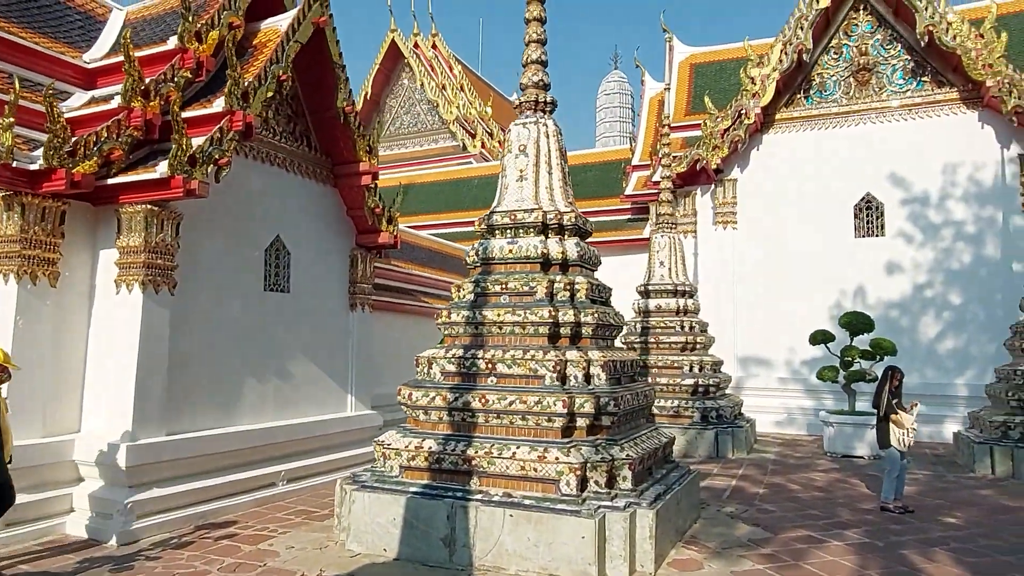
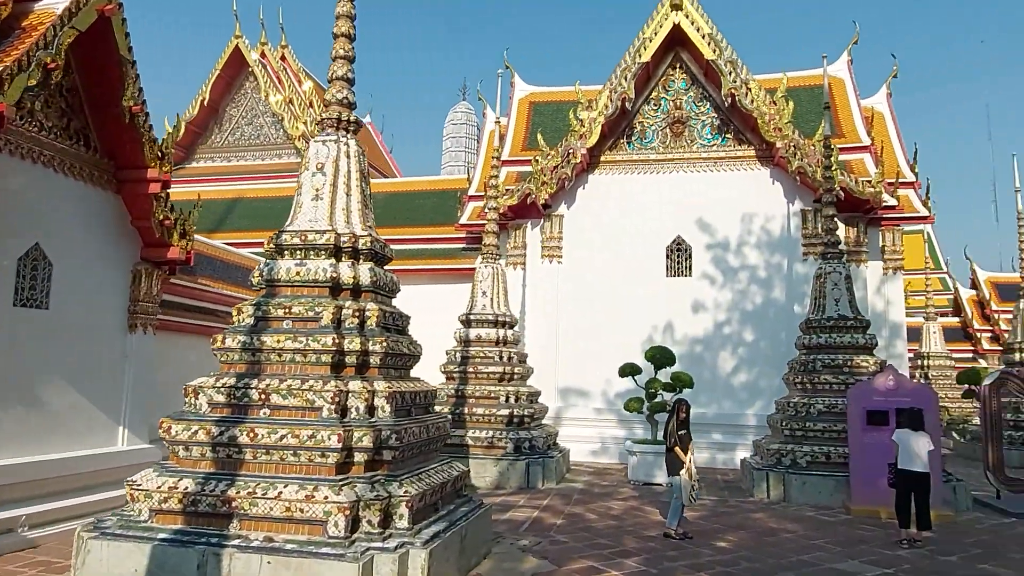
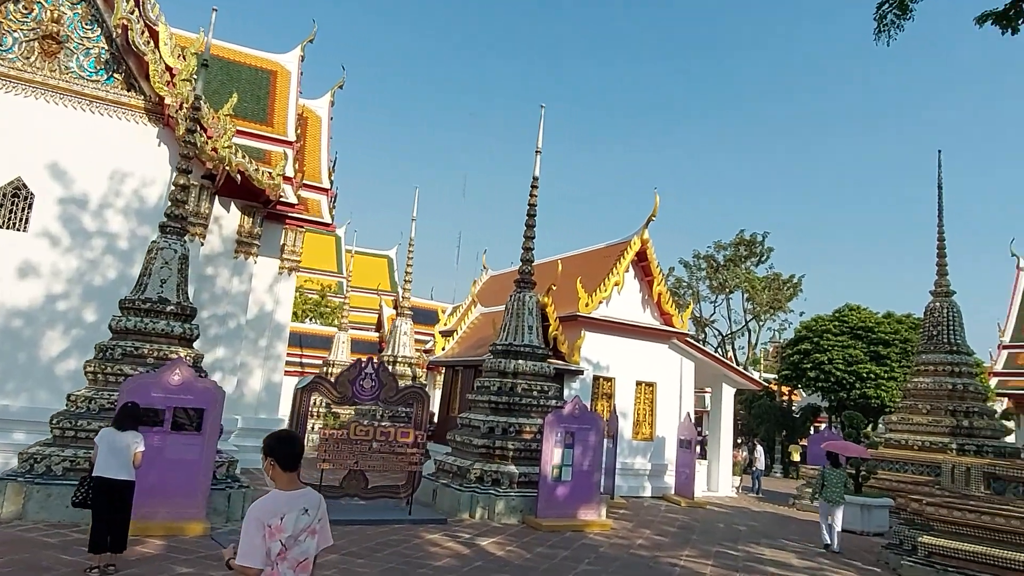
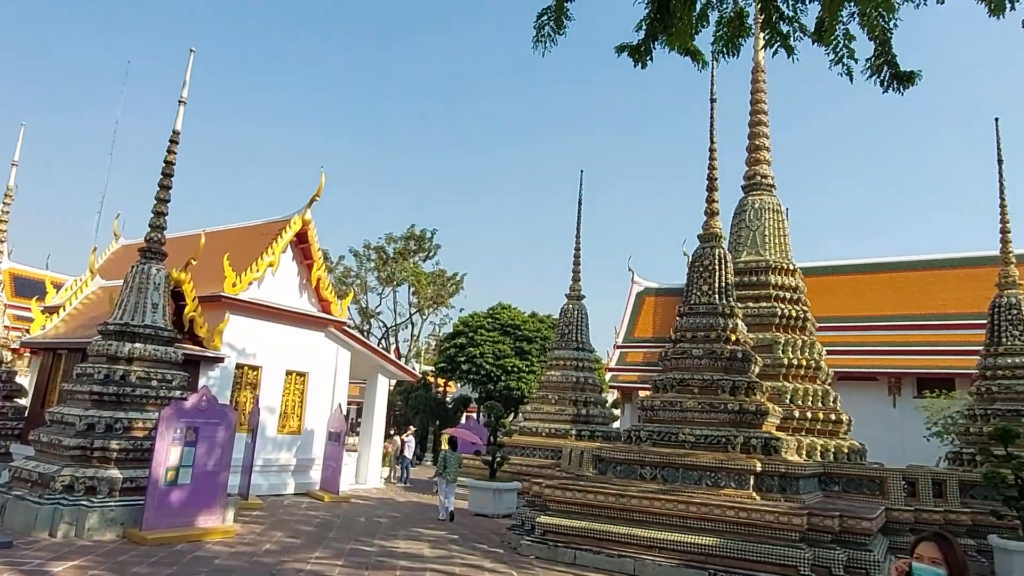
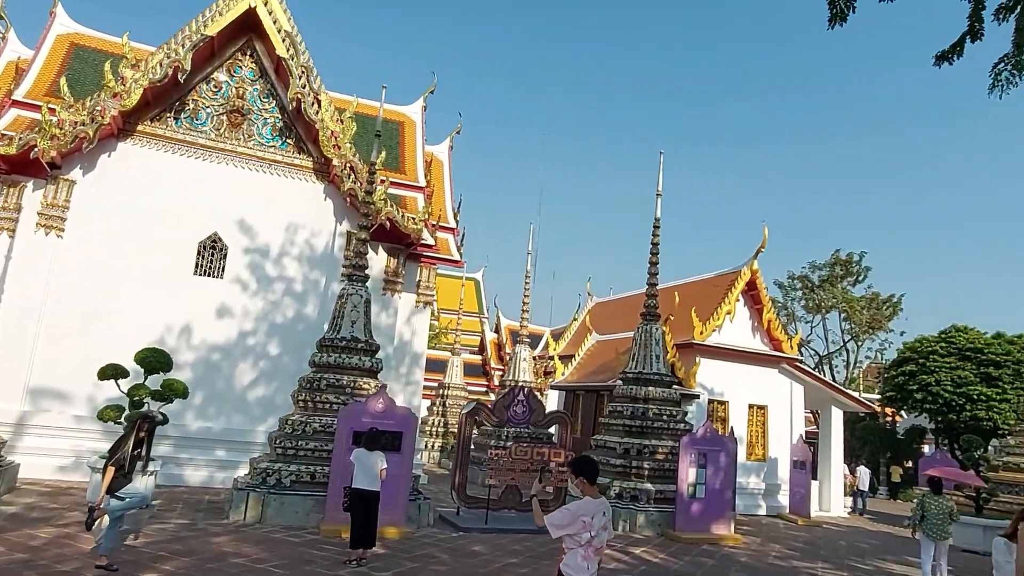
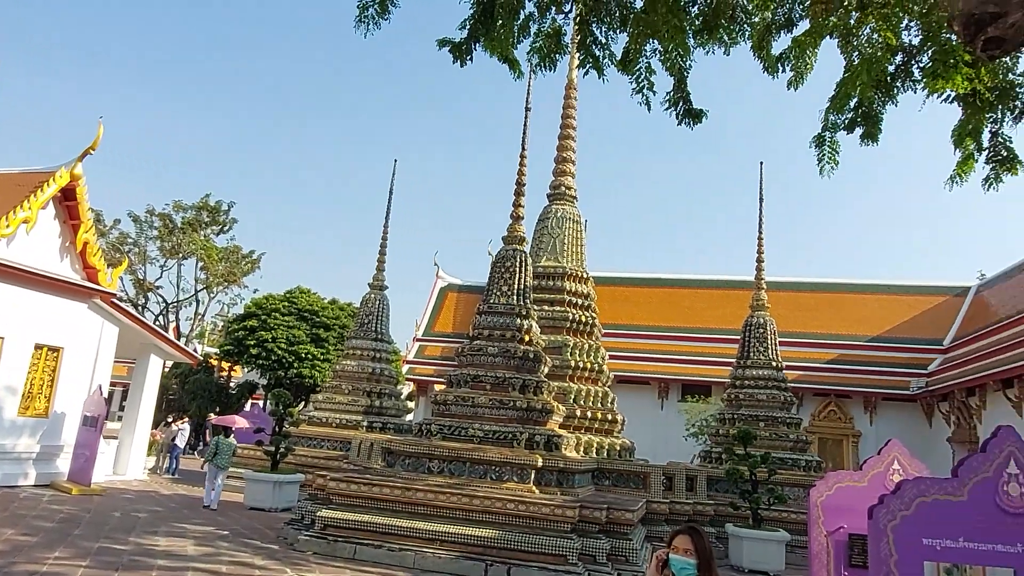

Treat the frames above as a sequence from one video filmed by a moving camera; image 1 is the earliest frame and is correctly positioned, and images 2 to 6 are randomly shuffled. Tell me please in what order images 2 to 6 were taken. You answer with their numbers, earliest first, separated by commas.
2, 5, 3, 4, 6
